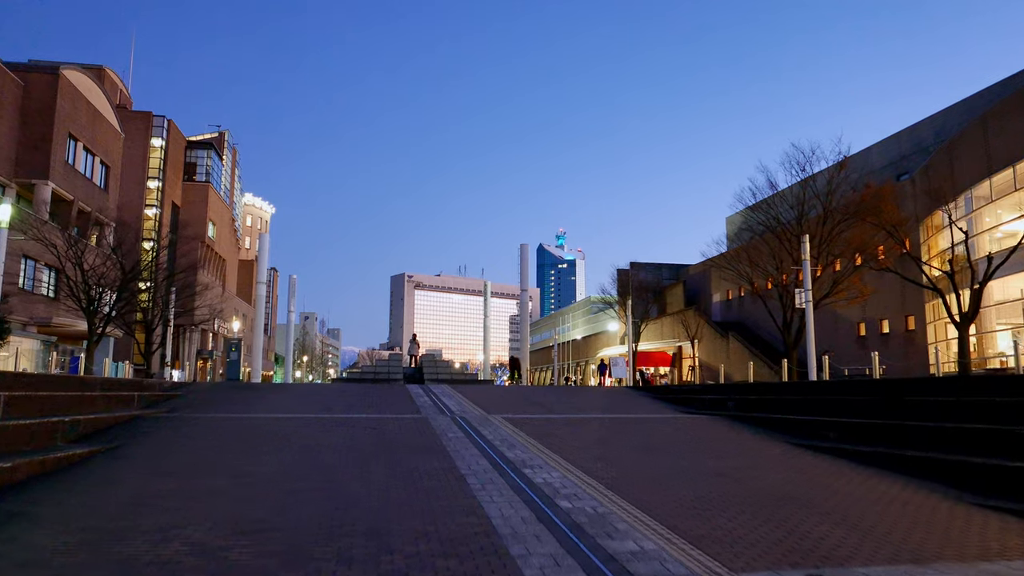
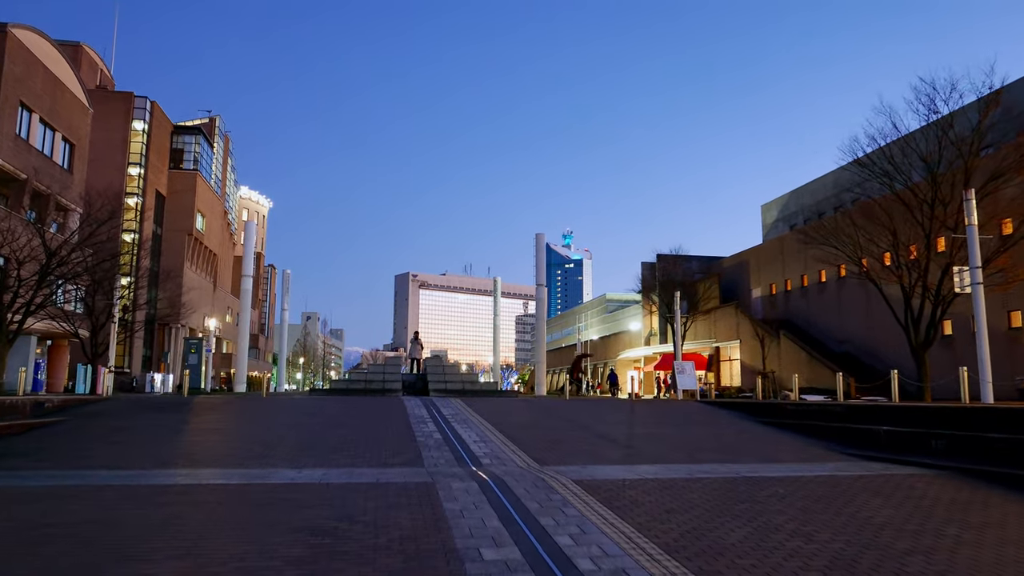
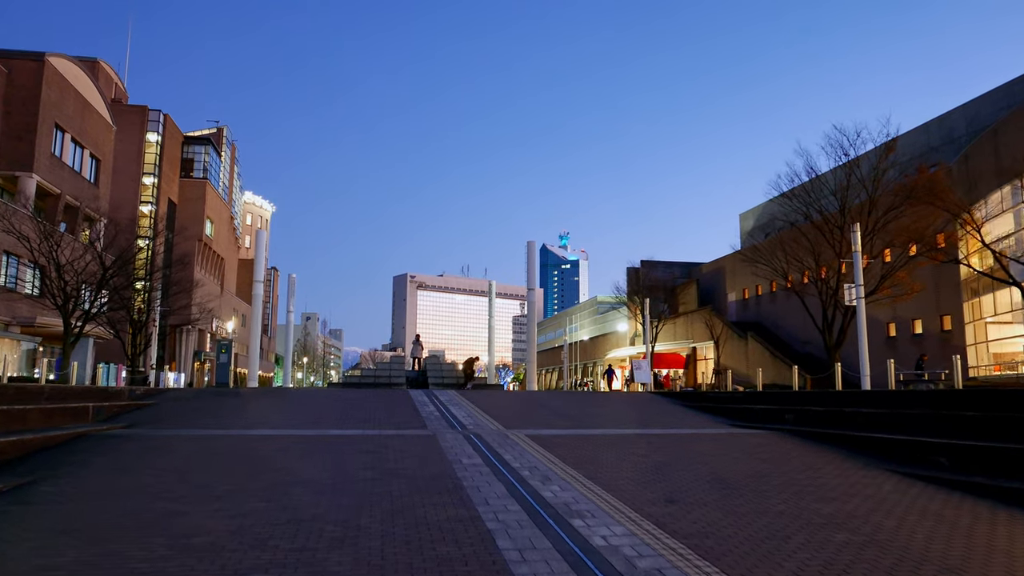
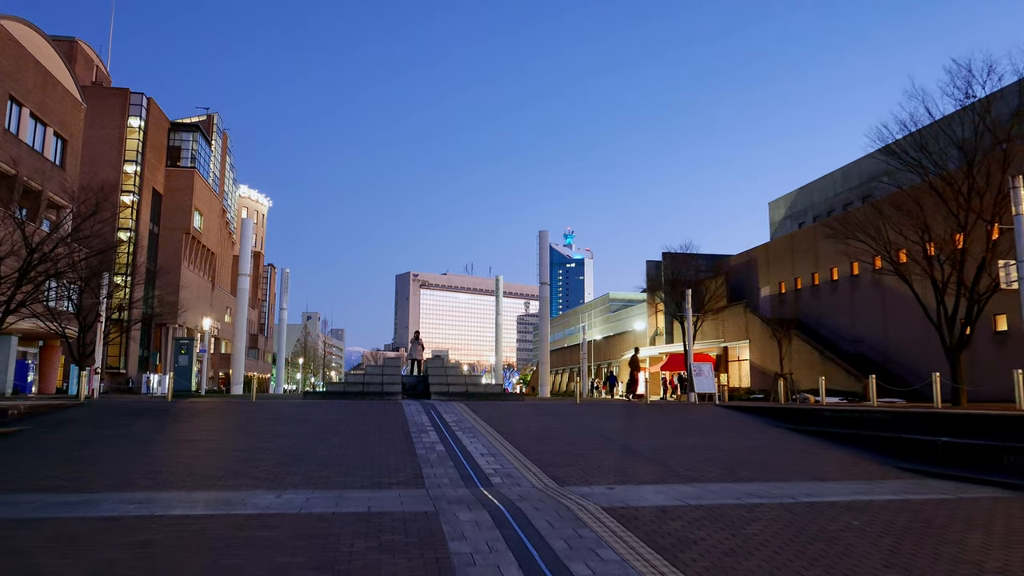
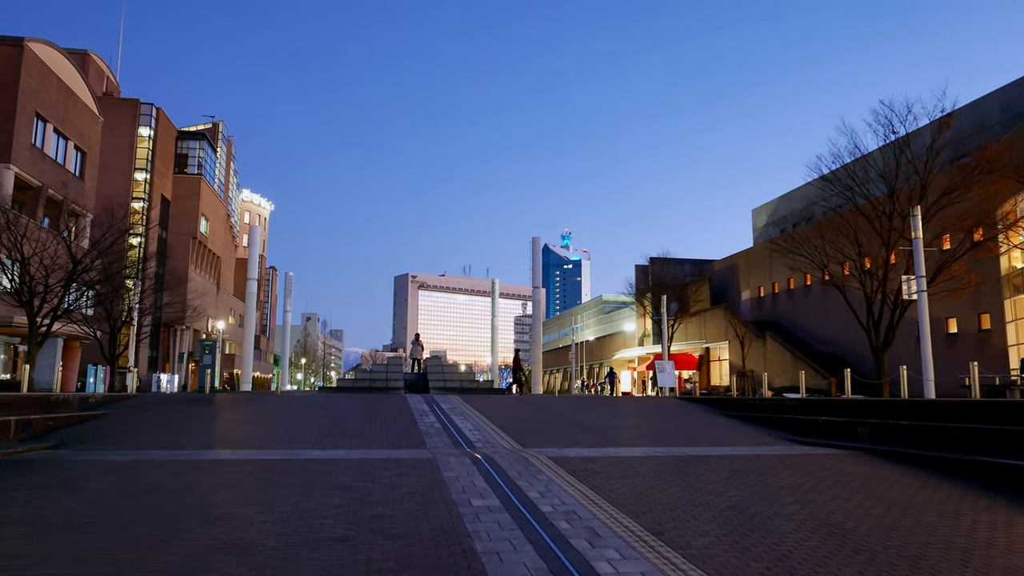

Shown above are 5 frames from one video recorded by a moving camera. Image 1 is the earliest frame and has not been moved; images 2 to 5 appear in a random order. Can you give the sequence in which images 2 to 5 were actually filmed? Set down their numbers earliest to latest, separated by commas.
3, 5, 2, 4
